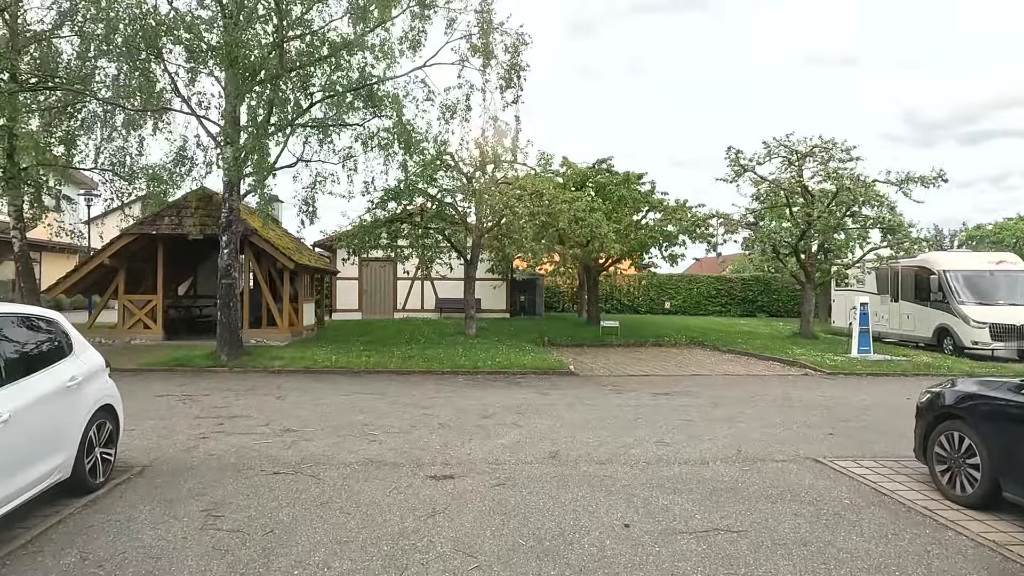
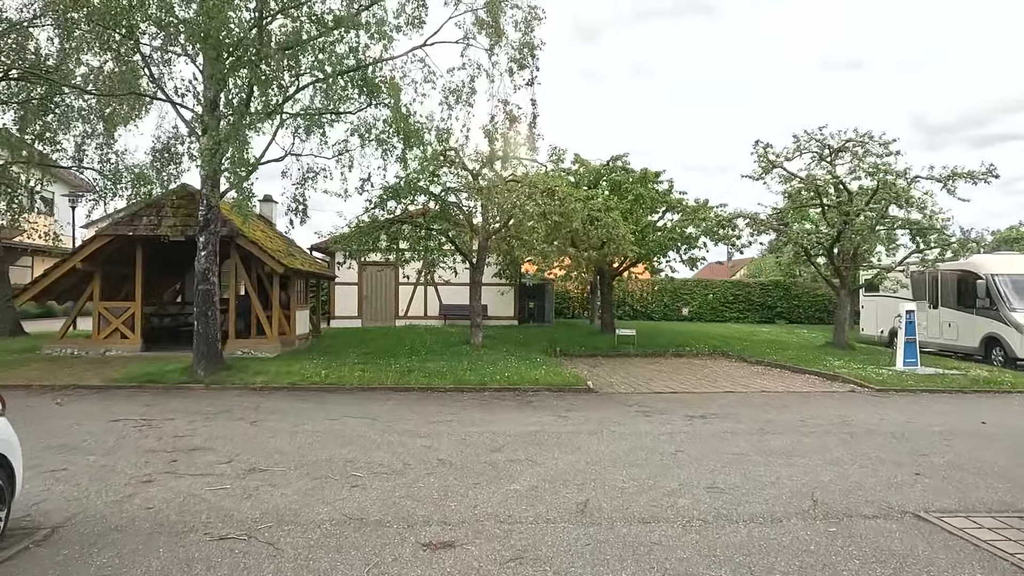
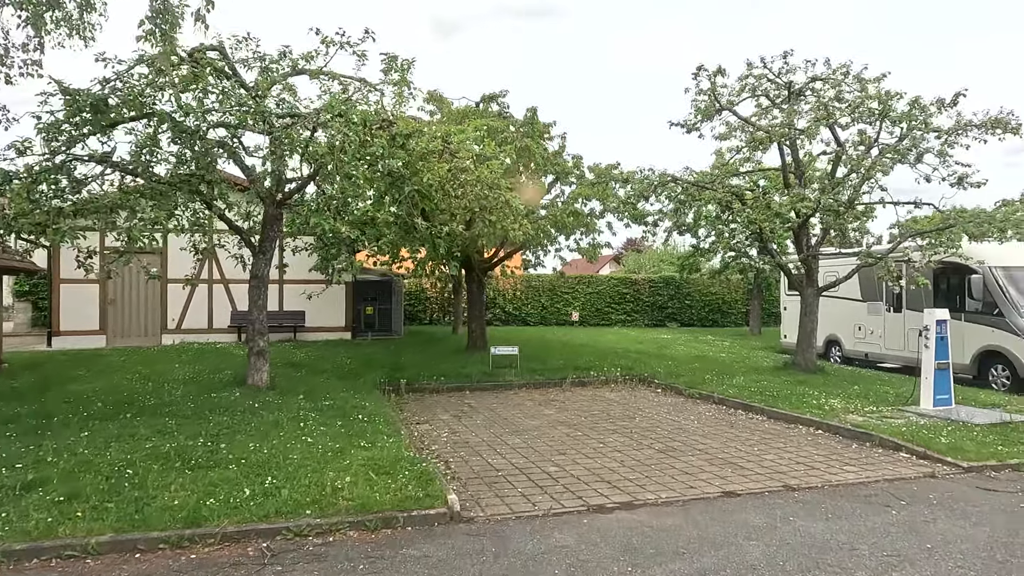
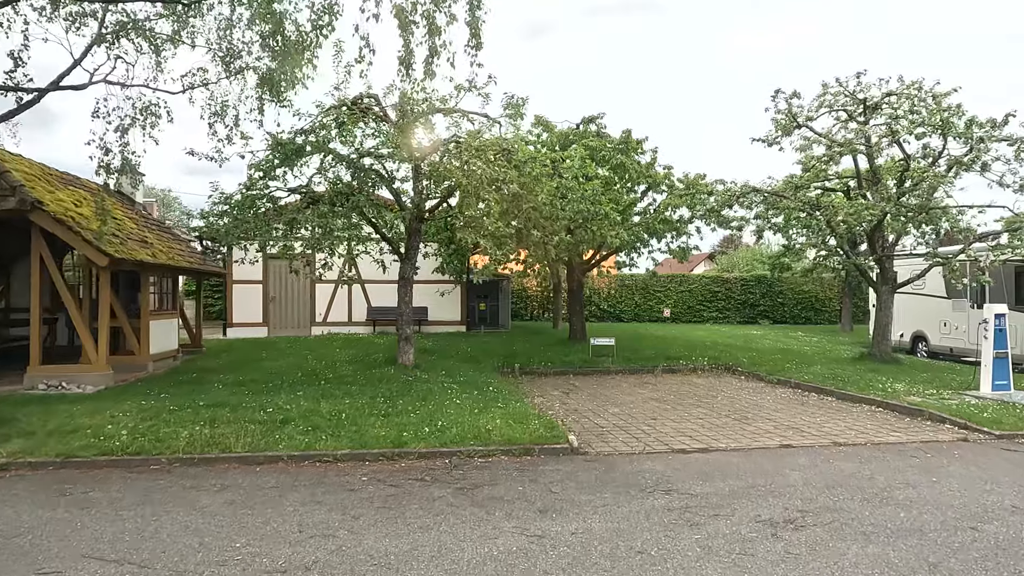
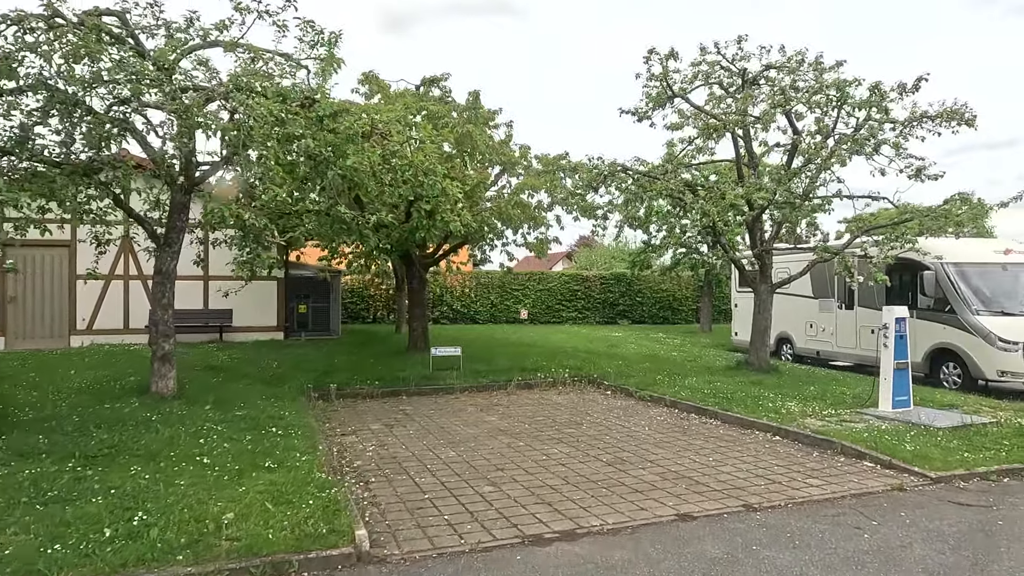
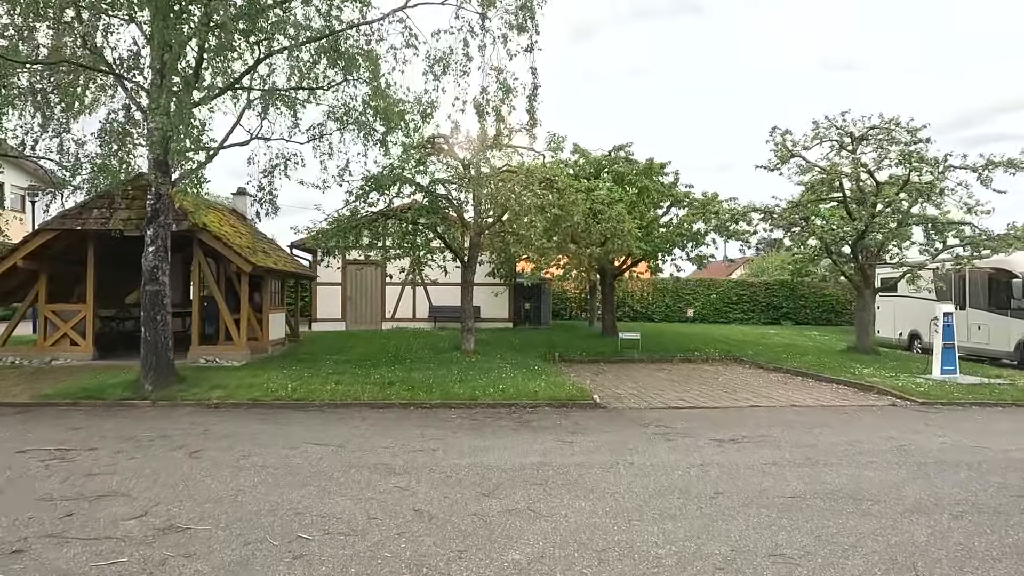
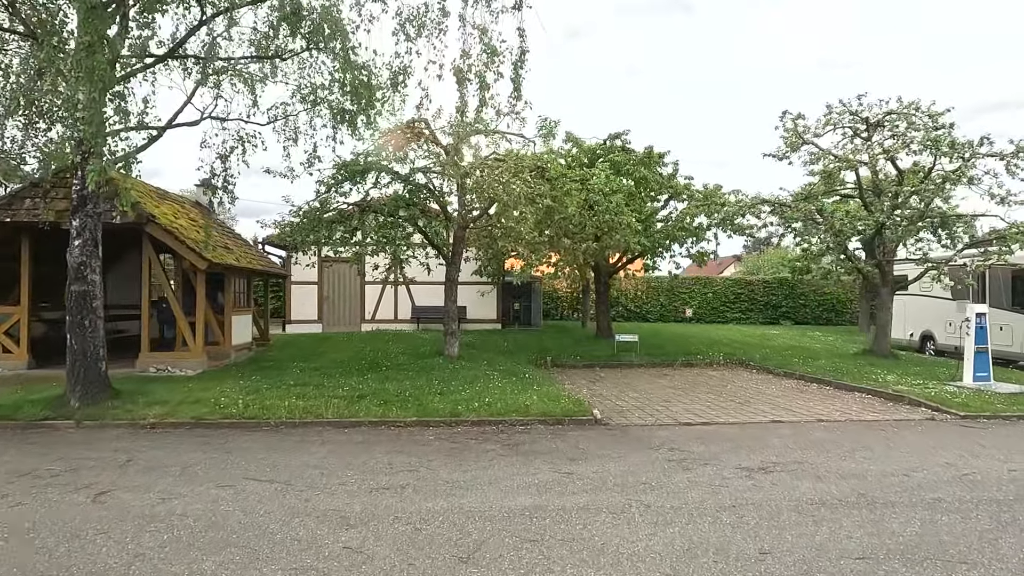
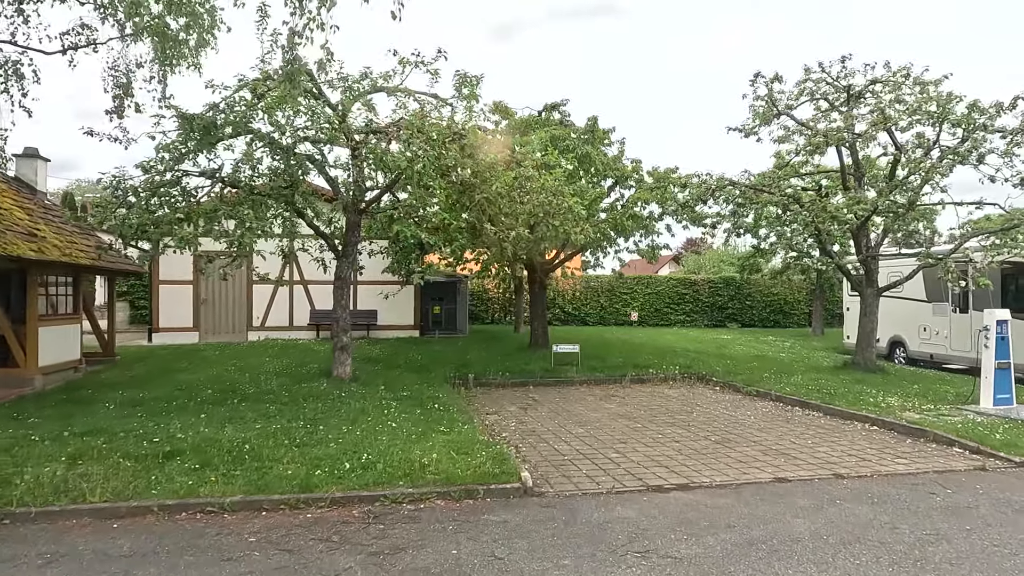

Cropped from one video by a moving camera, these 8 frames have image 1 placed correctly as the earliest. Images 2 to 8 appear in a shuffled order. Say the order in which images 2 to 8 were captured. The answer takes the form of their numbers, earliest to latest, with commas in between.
2, 6, 7, 4, 8, 3, 5
